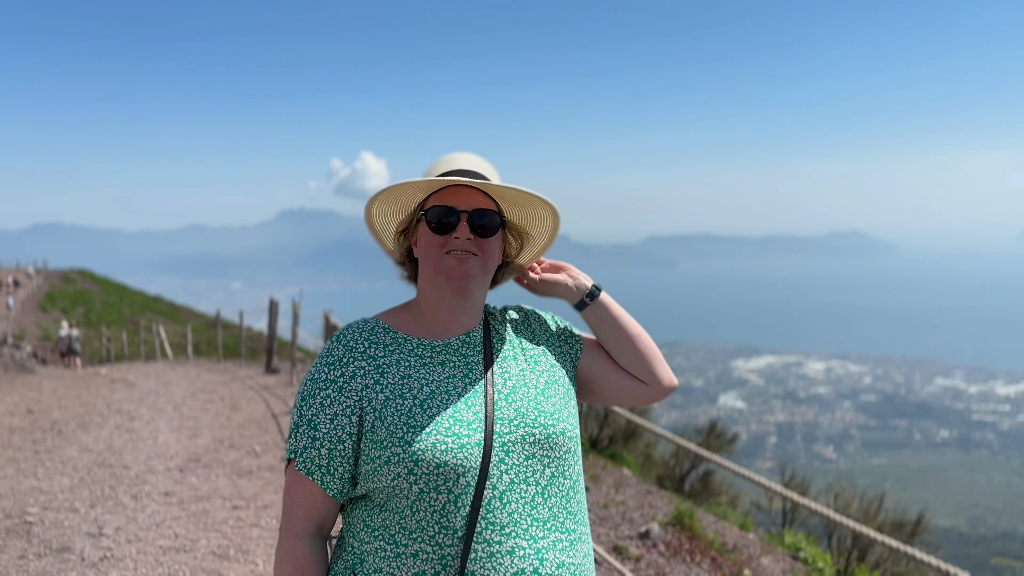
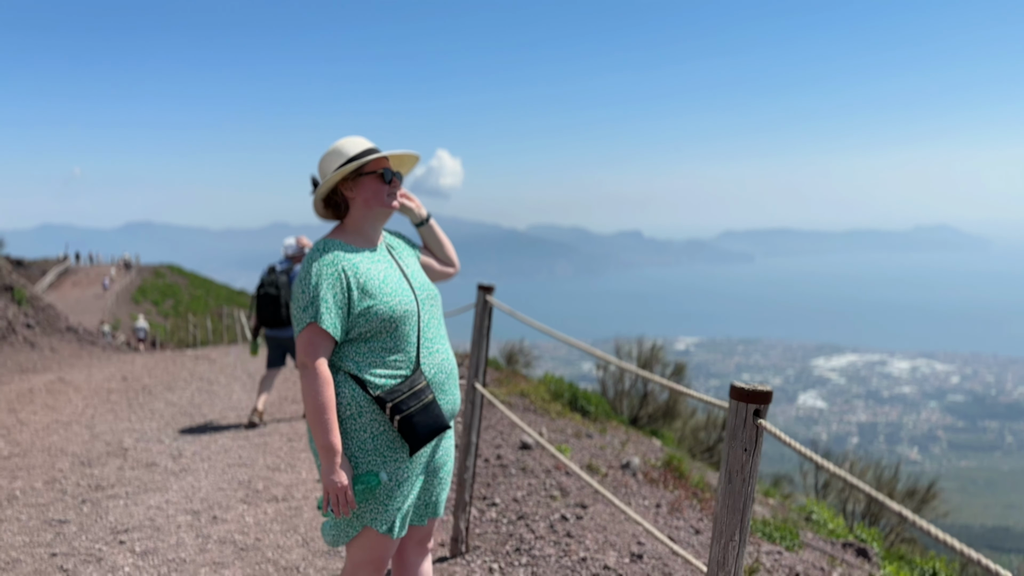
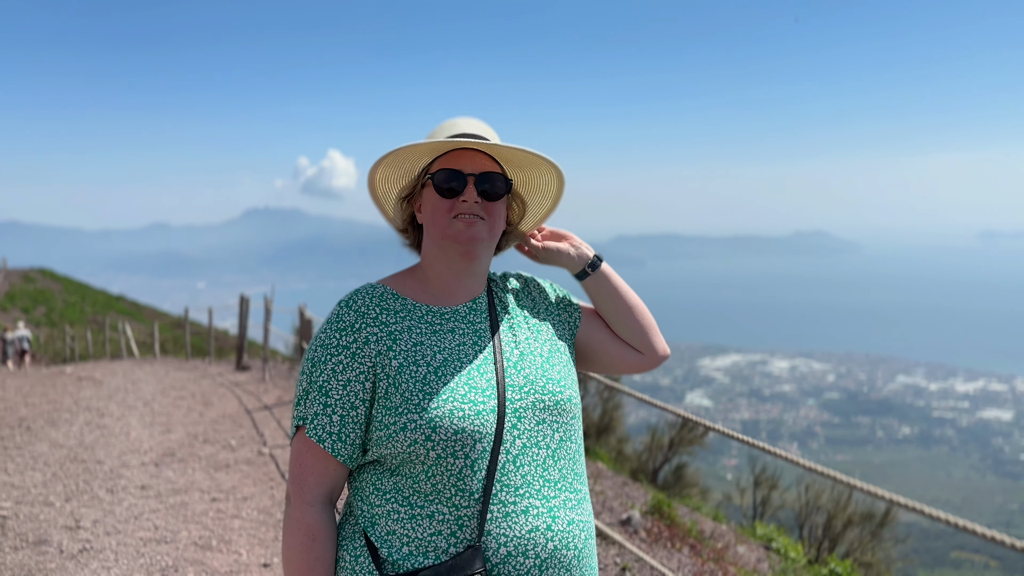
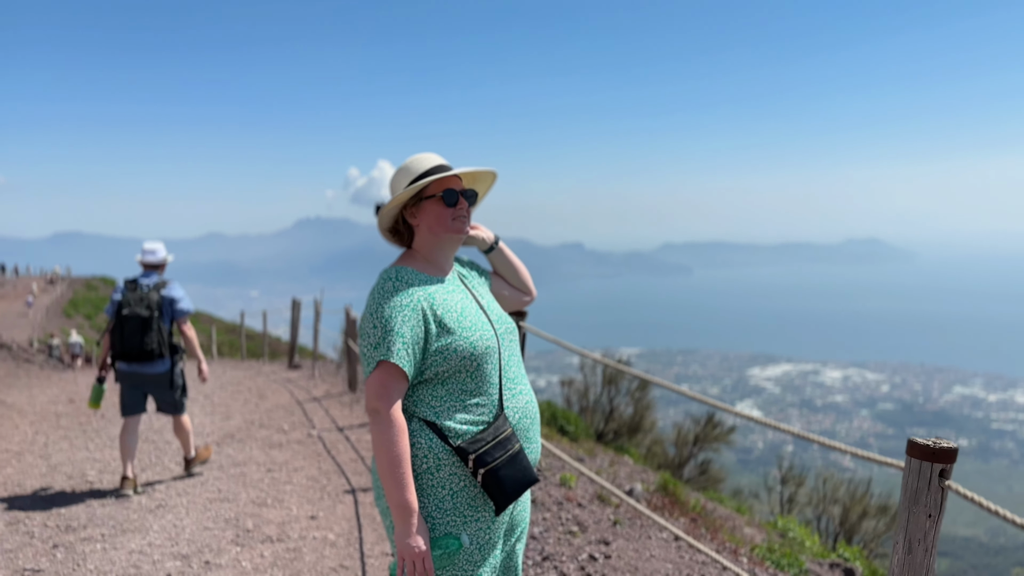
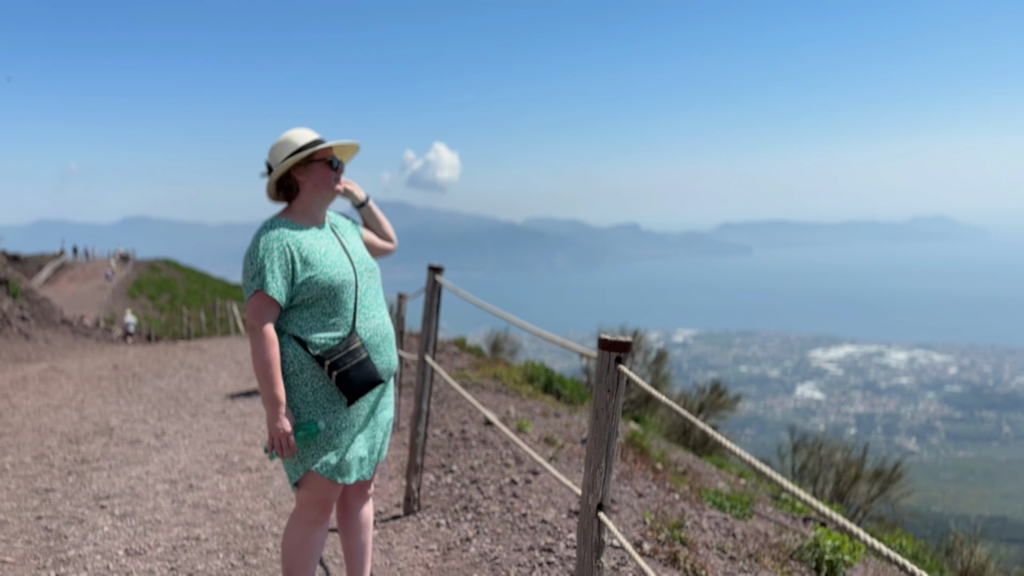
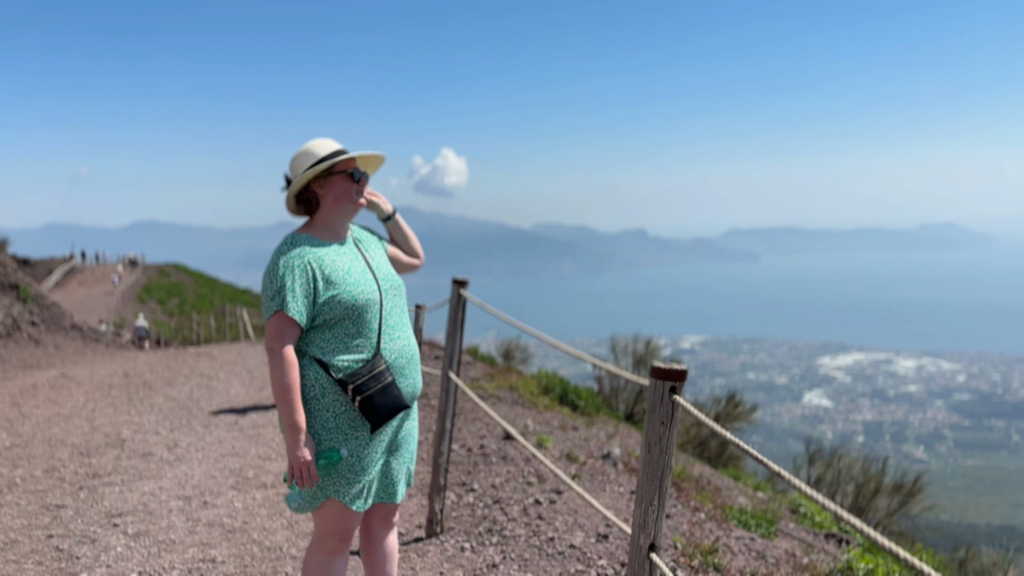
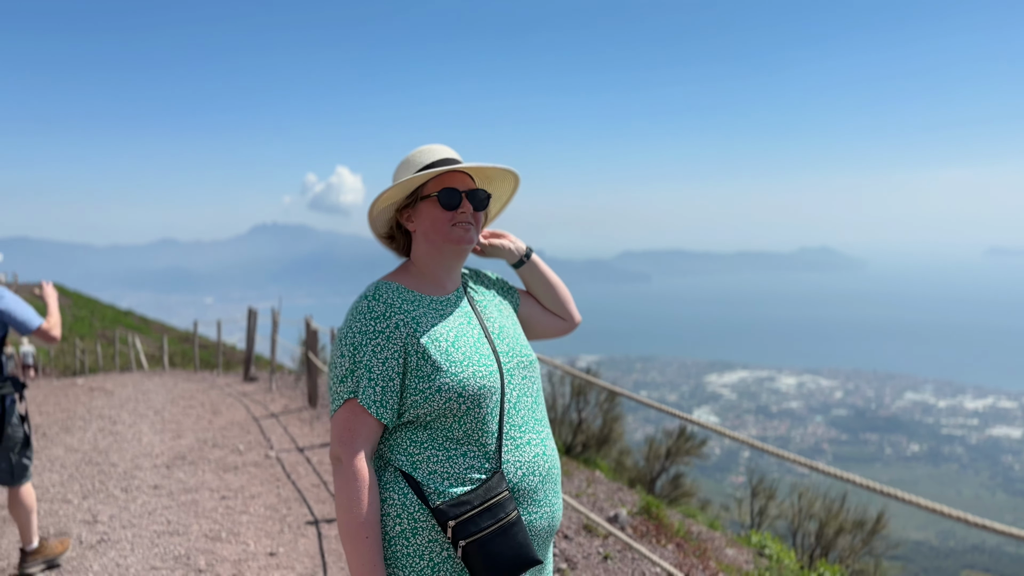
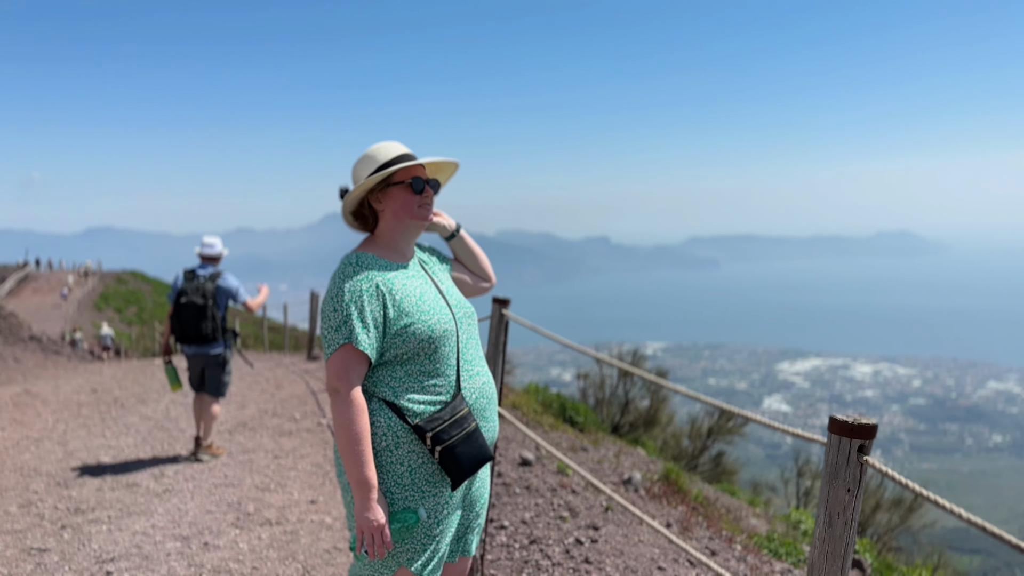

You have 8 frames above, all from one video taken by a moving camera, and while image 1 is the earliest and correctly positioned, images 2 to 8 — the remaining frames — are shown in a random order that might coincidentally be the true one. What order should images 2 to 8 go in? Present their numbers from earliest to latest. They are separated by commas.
3, 7, 4, 8, 2, 6, 5
